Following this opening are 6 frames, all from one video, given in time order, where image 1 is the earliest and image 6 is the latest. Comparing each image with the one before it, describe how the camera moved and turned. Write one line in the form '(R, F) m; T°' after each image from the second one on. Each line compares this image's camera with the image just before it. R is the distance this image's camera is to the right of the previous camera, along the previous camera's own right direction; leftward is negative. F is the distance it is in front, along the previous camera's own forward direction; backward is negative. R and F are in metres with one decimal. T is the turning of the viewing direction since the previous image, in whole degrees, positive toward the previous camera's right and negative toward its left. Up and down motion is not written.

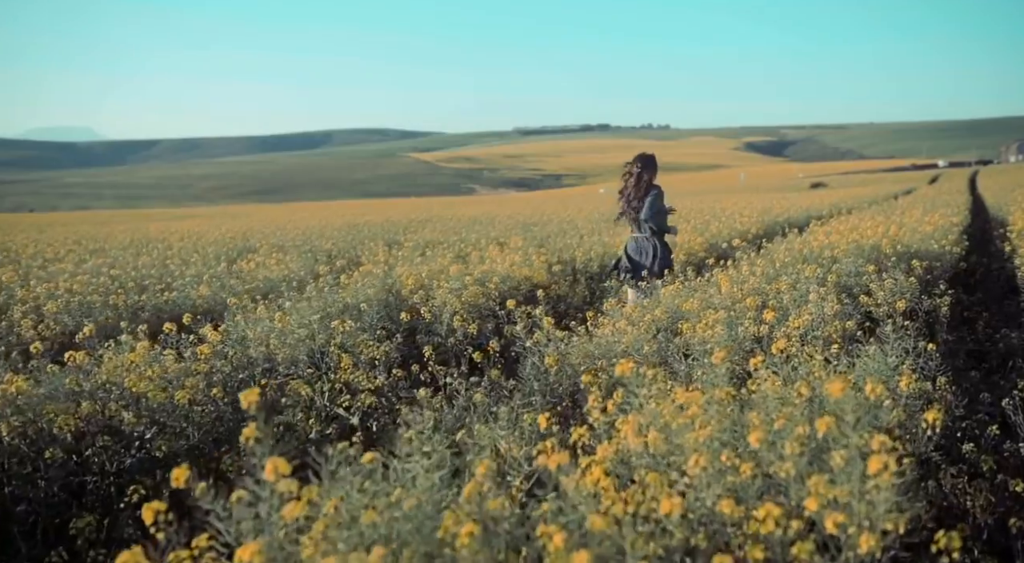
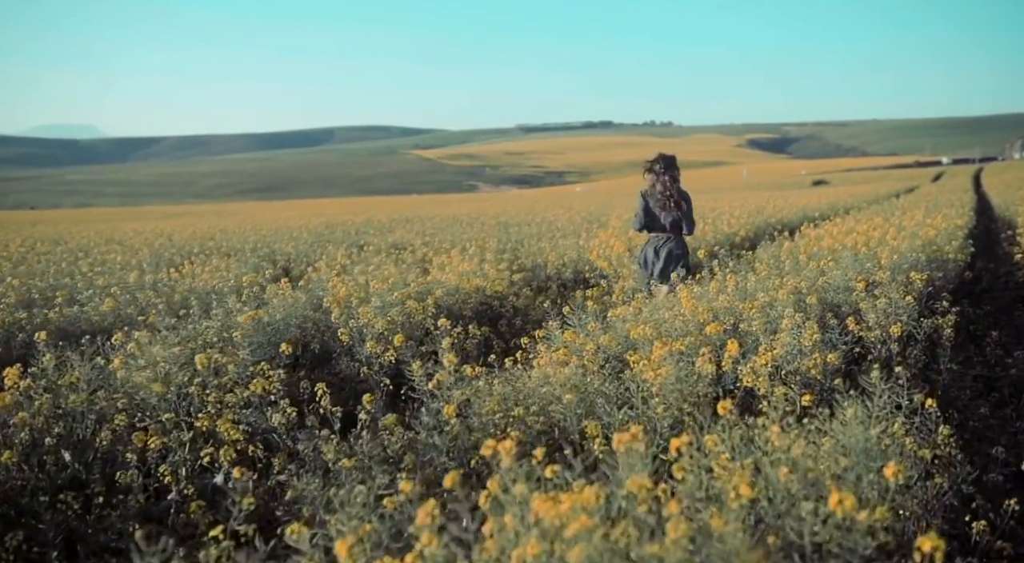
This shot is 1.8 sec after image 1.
(+0.5, +0.9) m; 0°
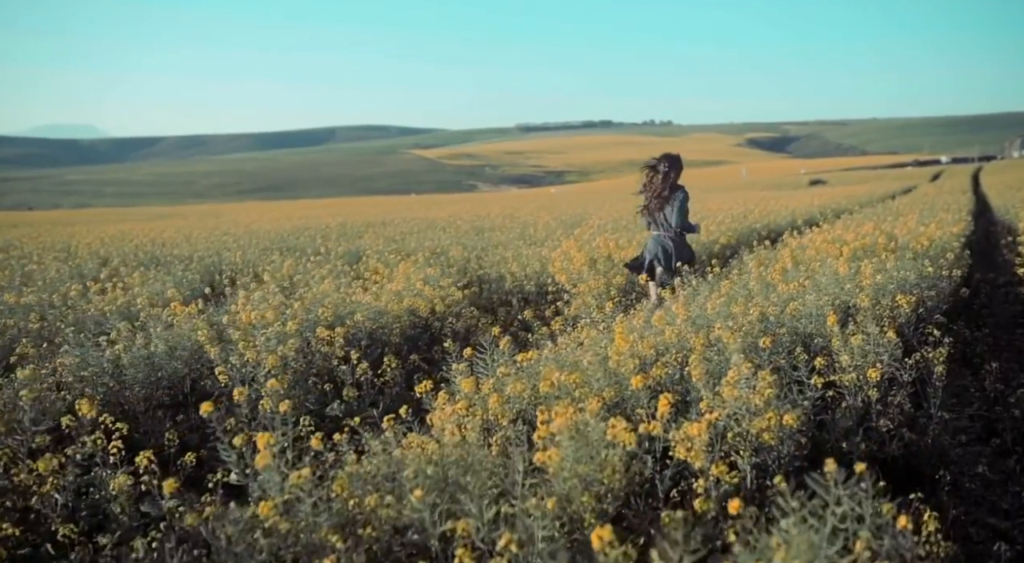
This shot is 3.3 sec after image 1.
(+0.6, +0.9) m; 0°
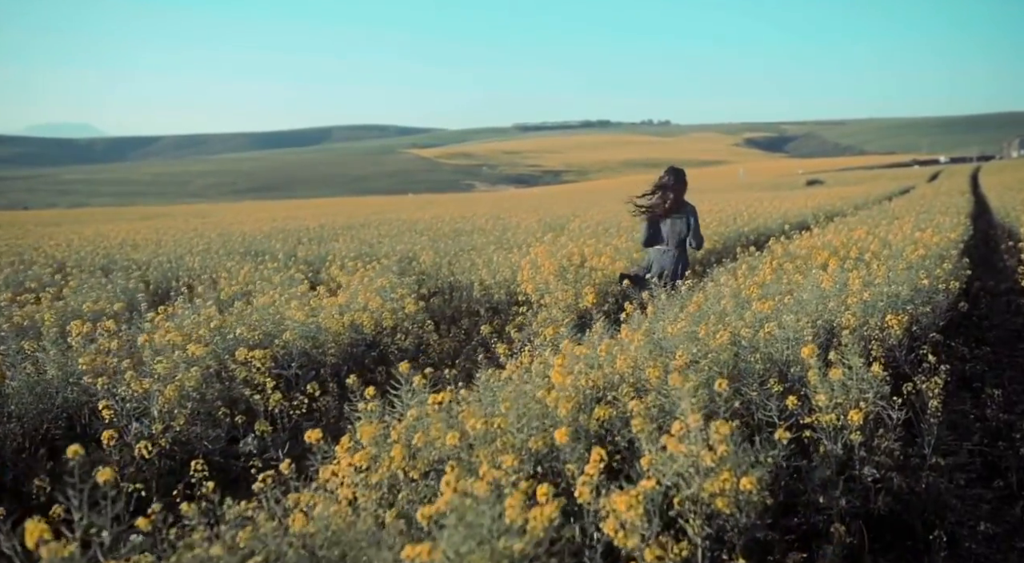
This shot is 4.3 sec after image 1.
(+0.4, +0.6) m; 0°
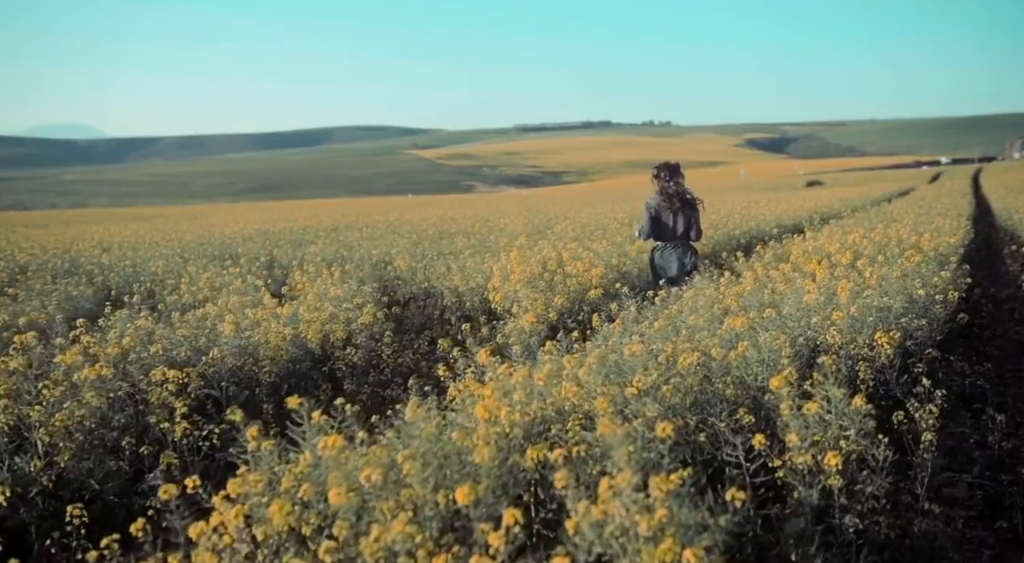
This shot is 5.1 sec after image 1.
(+0.3, +0.5) m; 0°
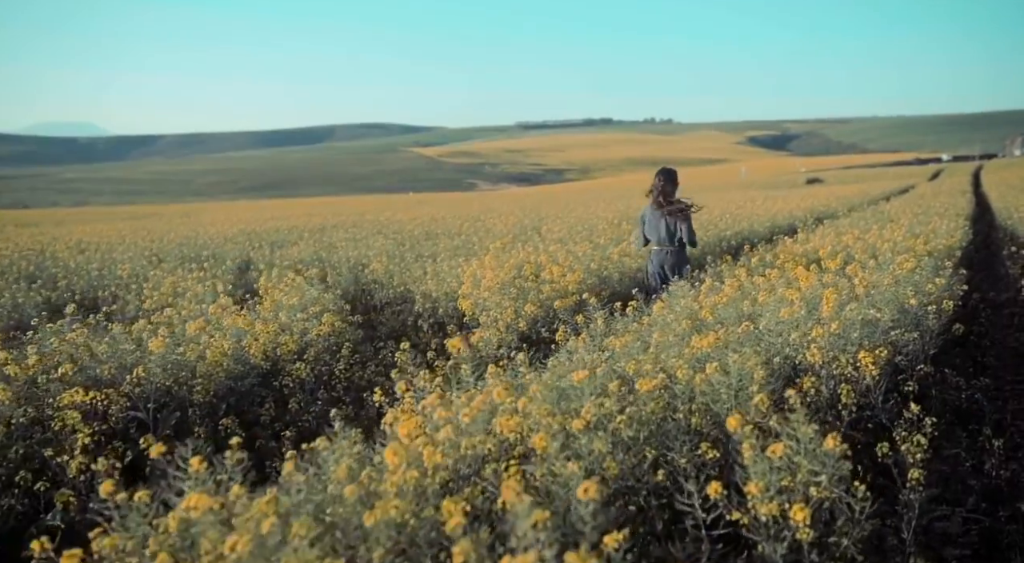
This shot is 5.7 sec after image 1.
(+0.3, +0.4) m; 0°
